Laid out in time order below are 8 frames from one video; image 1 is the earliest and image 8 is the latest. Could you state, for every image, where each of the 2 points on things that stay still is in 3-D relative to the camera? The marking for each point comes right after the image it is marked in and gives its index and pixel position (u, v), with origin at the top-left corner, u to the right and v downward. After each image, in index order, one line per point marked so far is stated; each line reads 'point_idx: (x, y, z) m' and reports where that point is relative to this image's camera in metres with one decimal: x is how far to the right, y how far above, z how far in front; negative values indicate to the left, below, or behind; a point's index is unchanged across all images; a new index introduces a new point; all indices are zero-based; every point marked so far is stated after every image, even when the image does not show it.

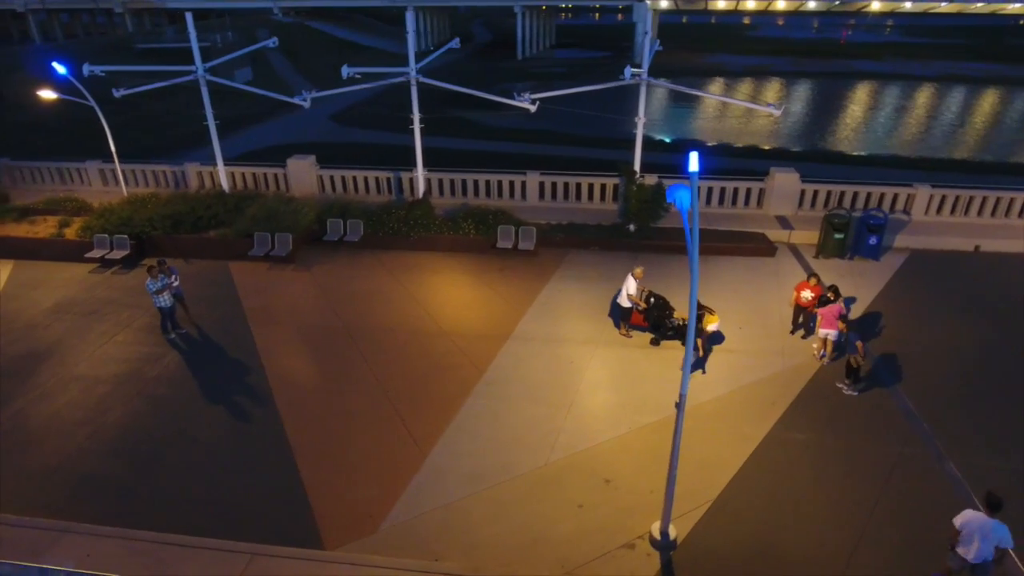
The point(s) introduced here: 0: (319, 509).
0: (-2.6, -2.9, +8.5) m
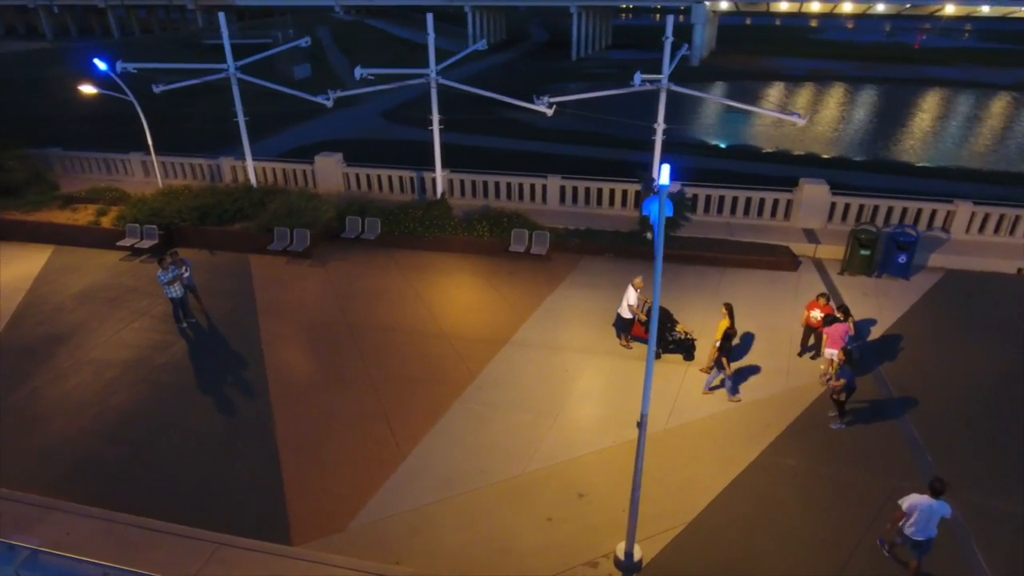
0: (-3.0, -2.9, +8.7) m
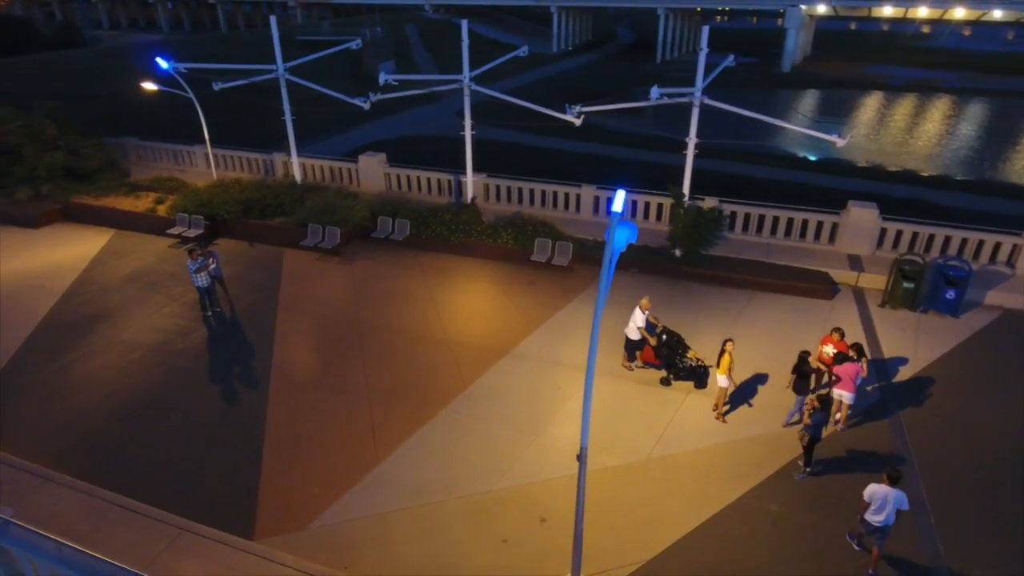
0: (-3.5, -2.9, +9.0) m
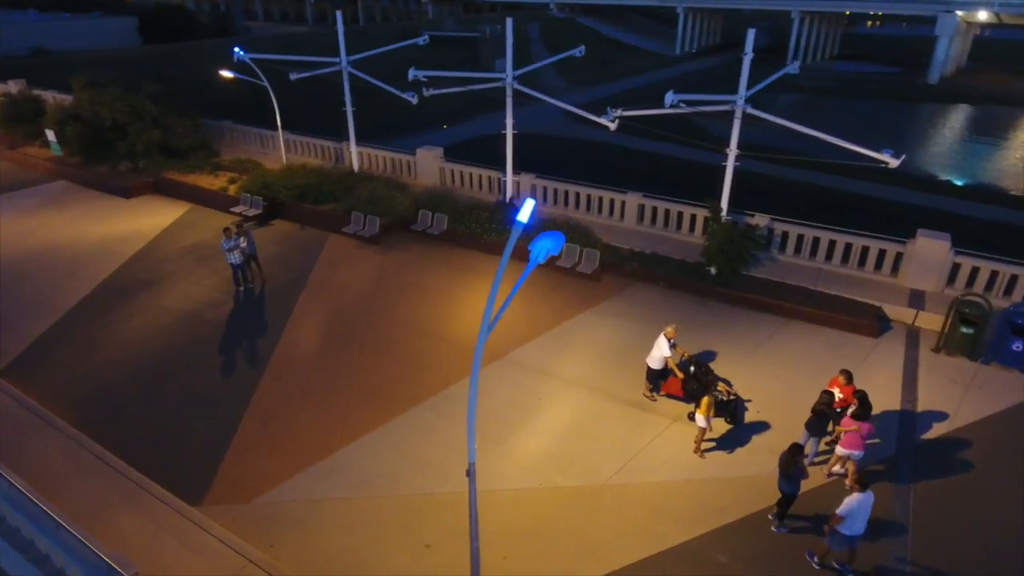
0: (-4.3, -2.6, +9.4) m
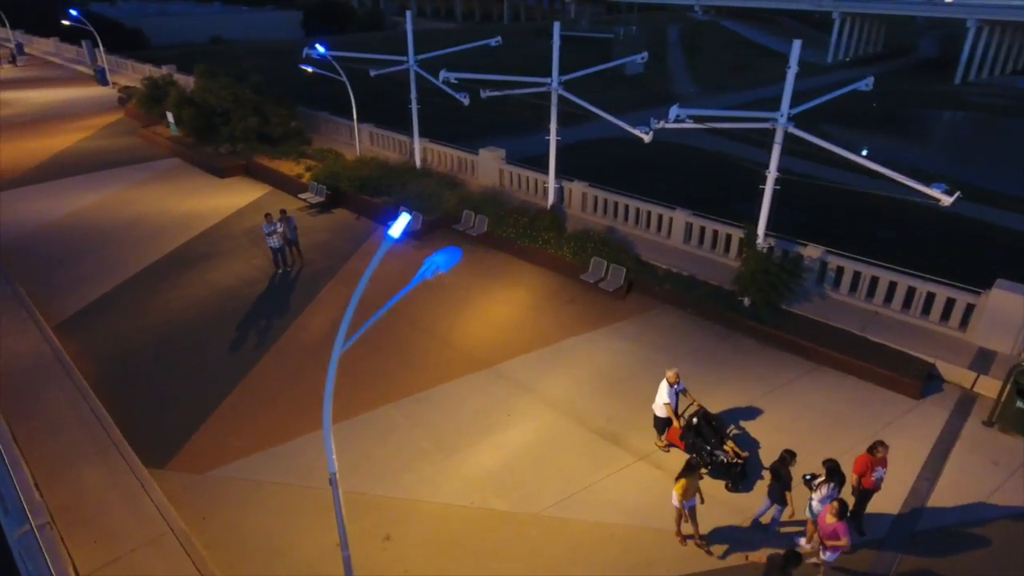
0: (-5.0, -2.3, +10.1) m
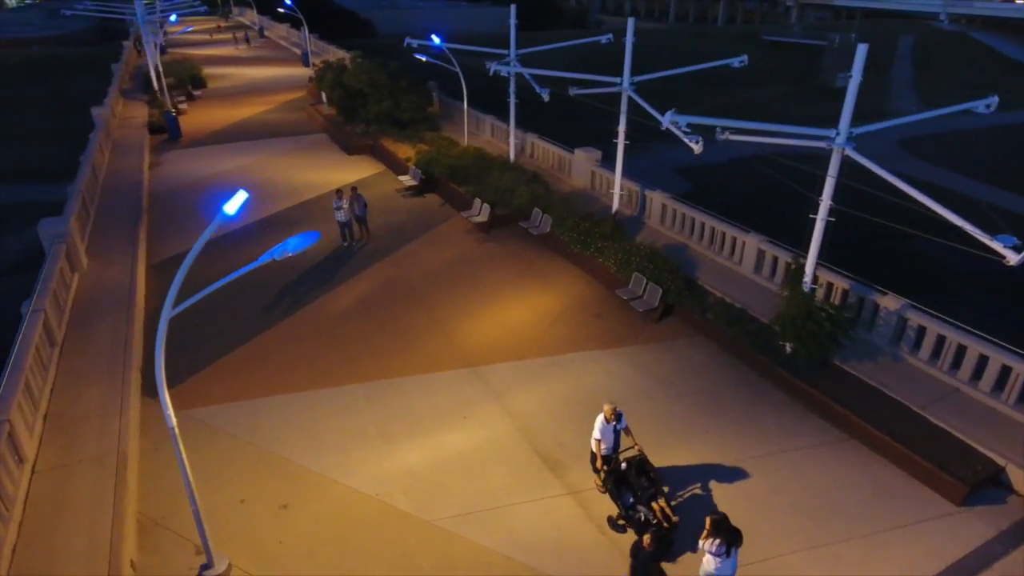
0: (-5.5, -1.6, +11.2) m
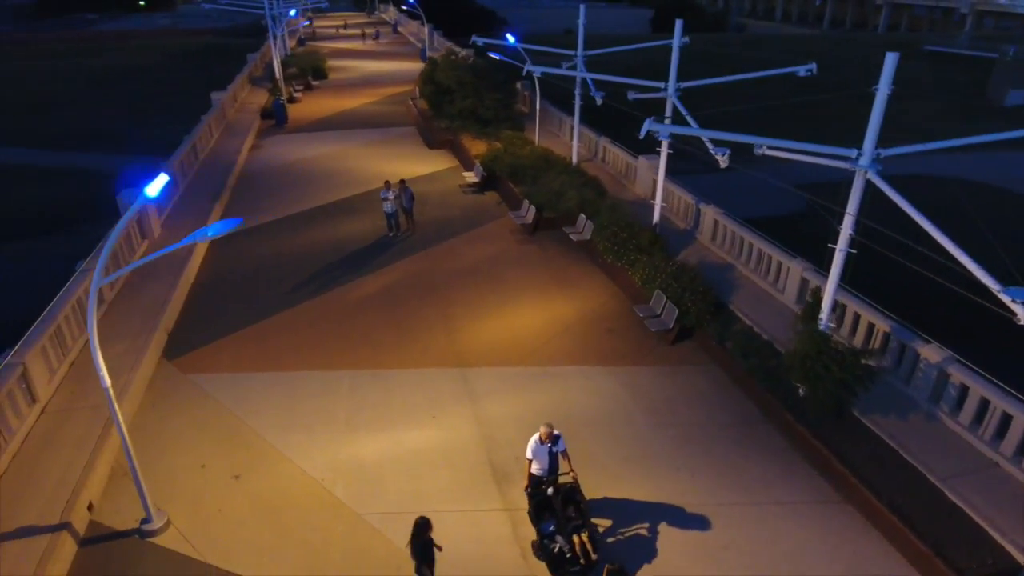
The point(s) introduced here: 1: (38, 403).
0: (-5.7, -1.1, +12.0) m
1: (-7.1, -1.7, +9.7) m
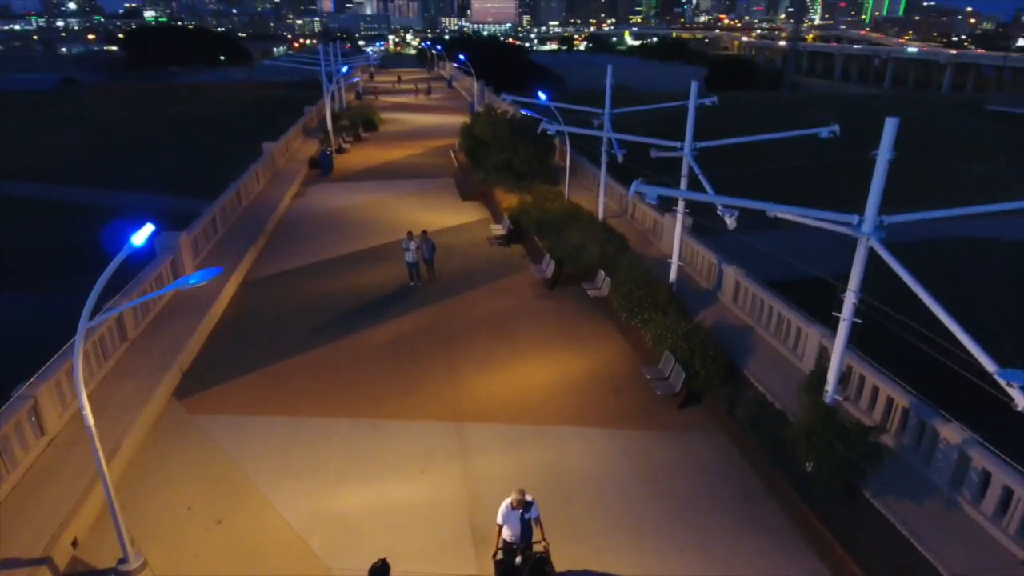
0: (-5.6, -1.9, +12.3) m
1: (-7.3, -2.3, +10.0) m
